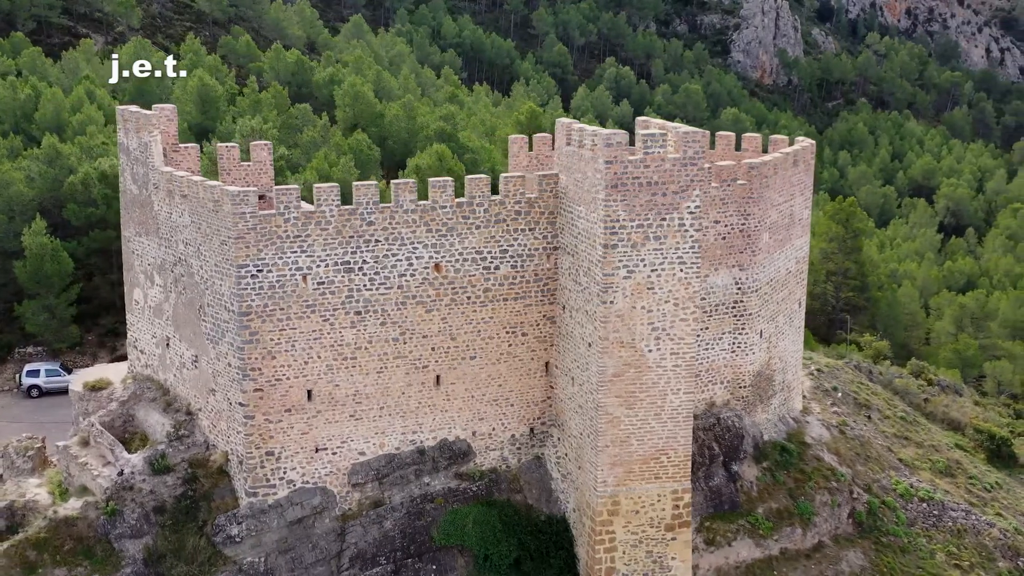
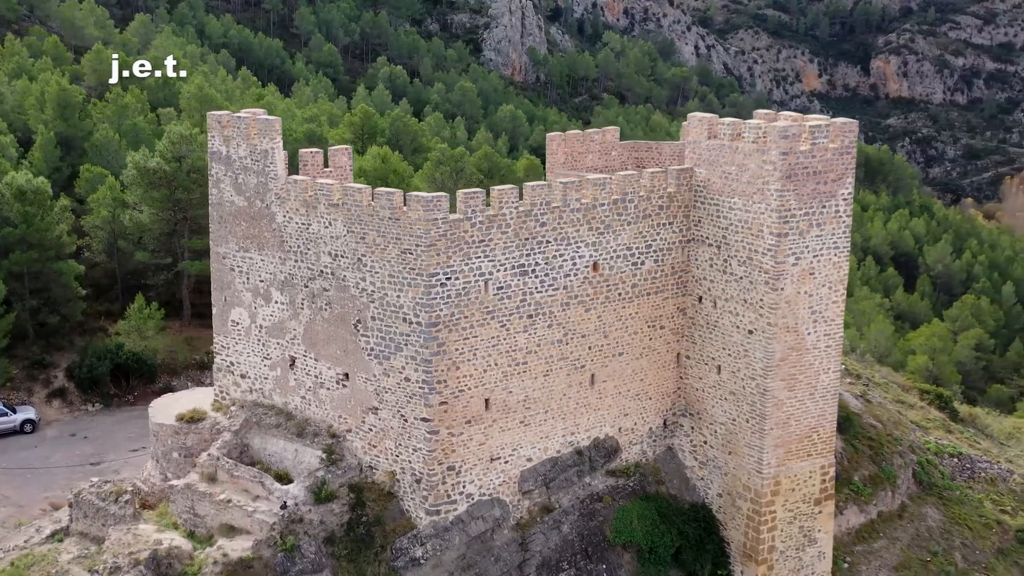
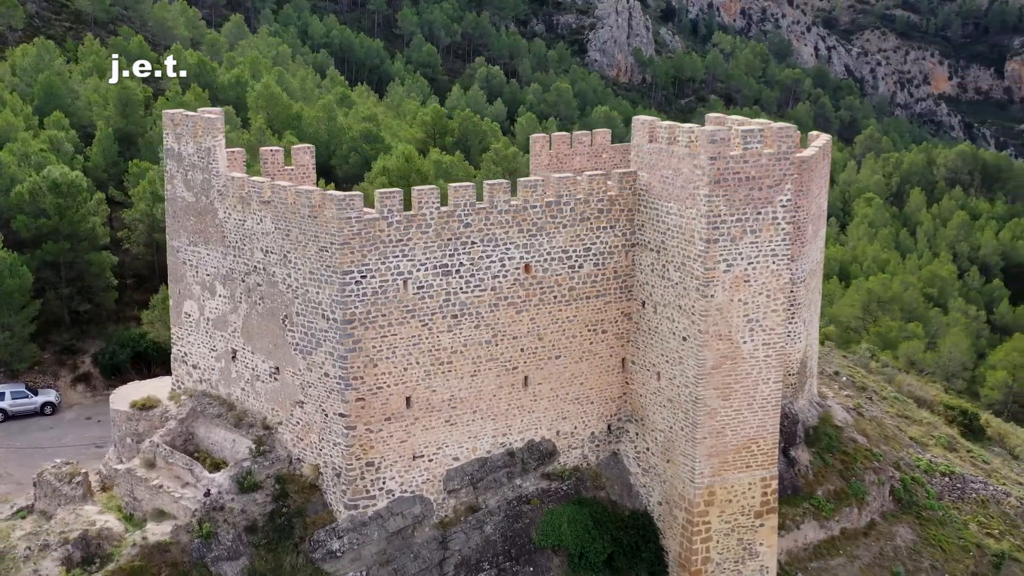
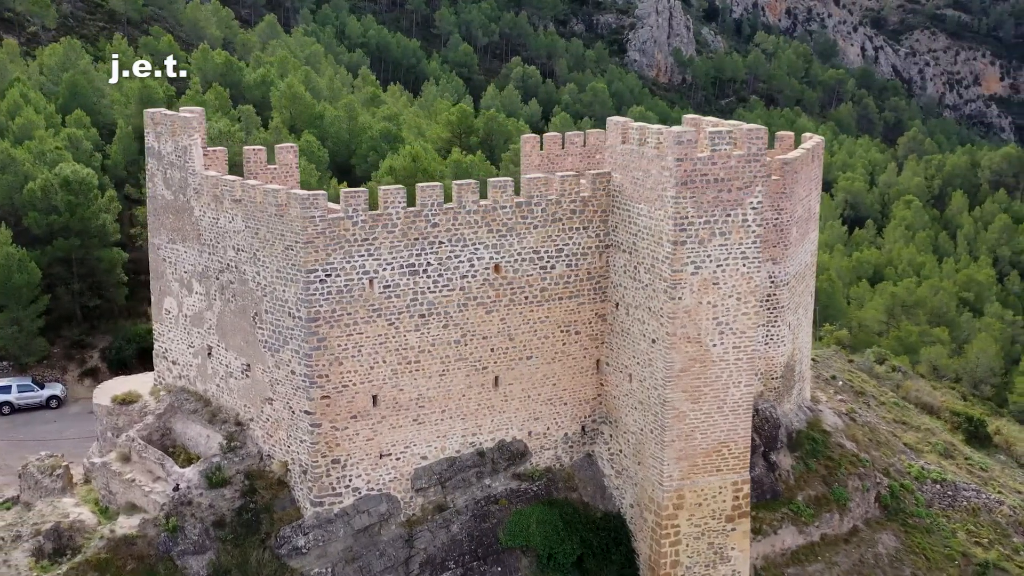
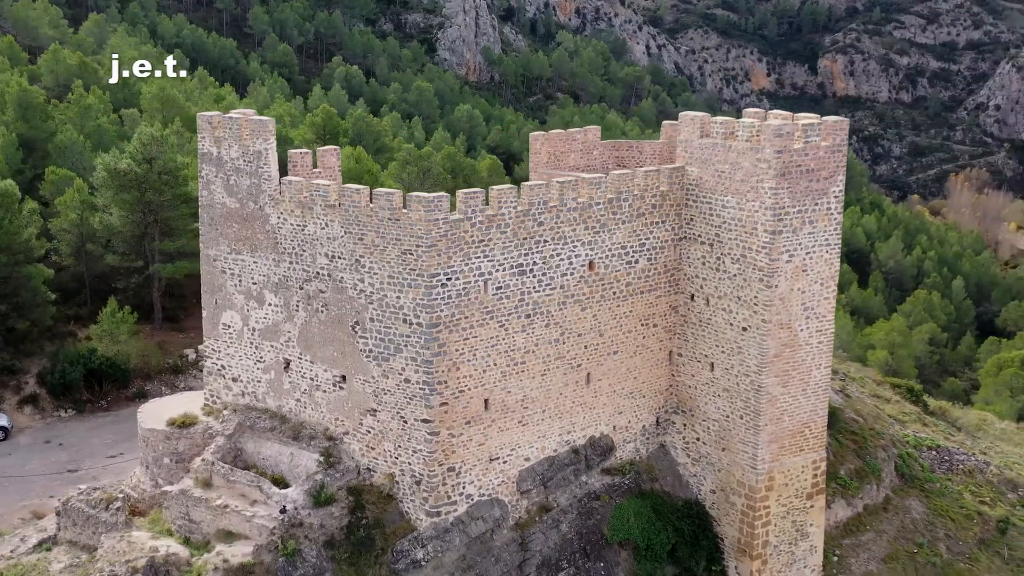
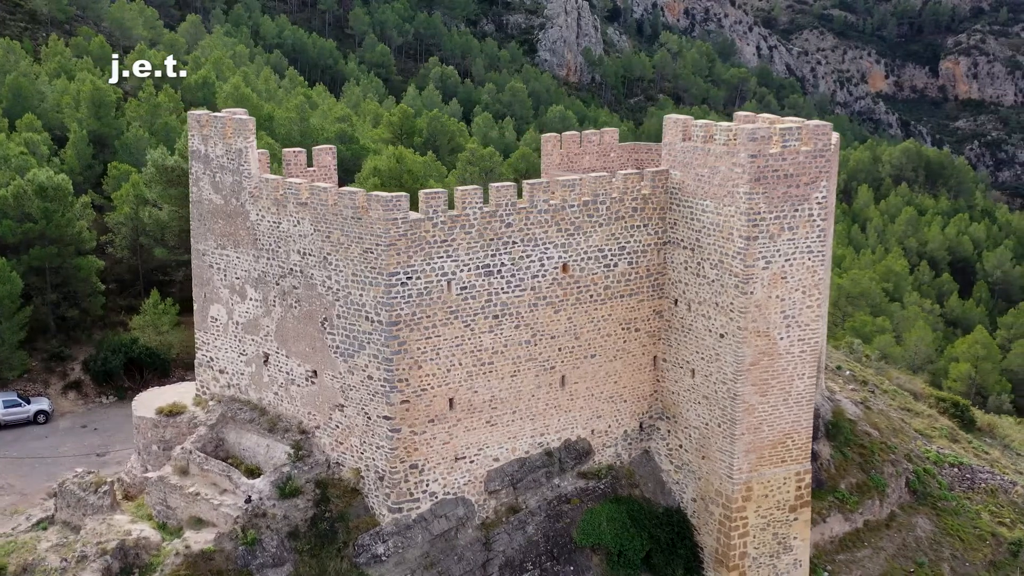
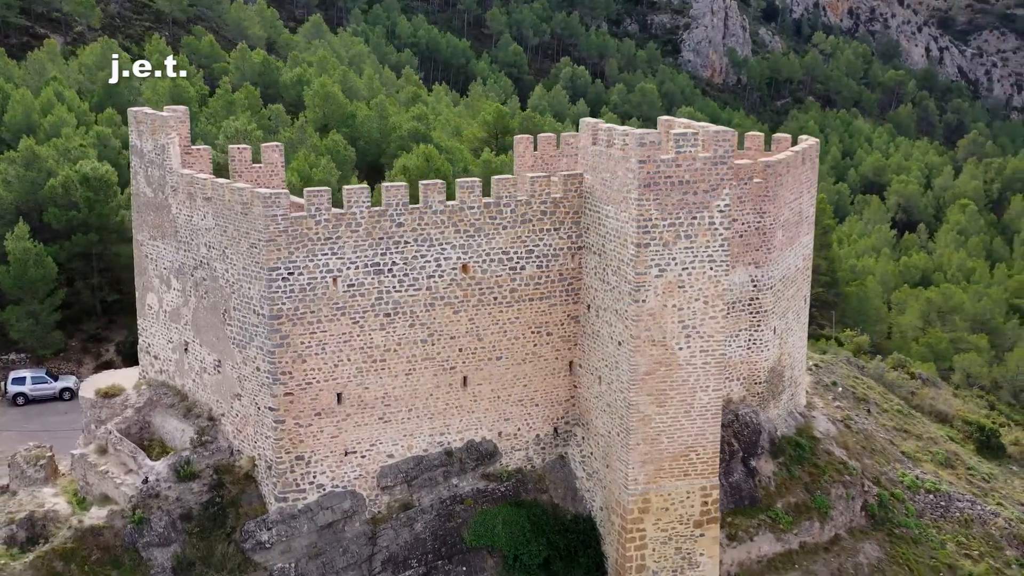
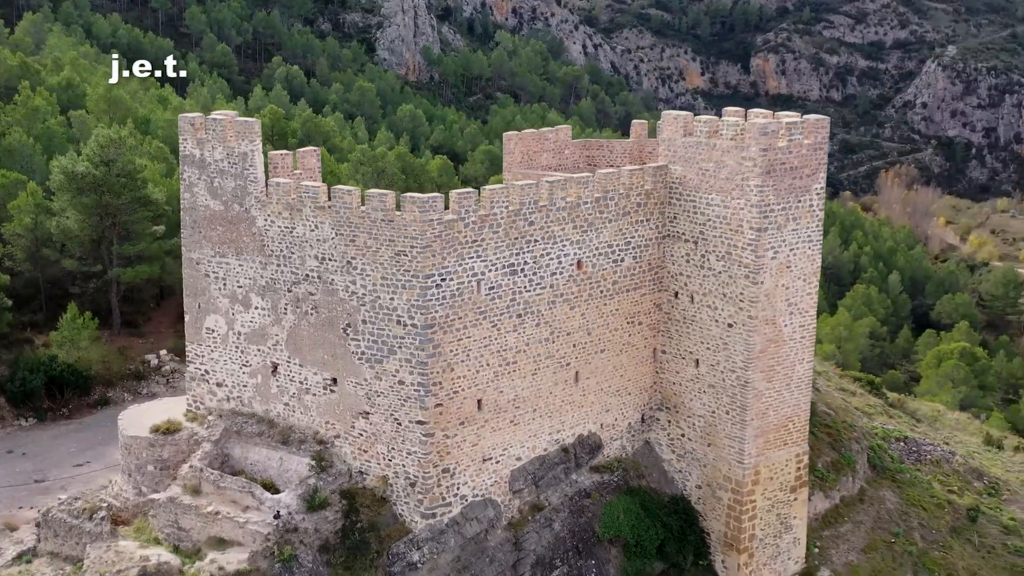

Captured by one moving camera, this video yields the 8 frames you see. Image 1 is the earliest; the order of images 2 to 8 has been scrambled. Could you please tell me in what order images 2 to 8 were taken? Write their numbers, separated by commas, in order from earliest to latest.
7, 4, 3, 6, 2, 5, 8
